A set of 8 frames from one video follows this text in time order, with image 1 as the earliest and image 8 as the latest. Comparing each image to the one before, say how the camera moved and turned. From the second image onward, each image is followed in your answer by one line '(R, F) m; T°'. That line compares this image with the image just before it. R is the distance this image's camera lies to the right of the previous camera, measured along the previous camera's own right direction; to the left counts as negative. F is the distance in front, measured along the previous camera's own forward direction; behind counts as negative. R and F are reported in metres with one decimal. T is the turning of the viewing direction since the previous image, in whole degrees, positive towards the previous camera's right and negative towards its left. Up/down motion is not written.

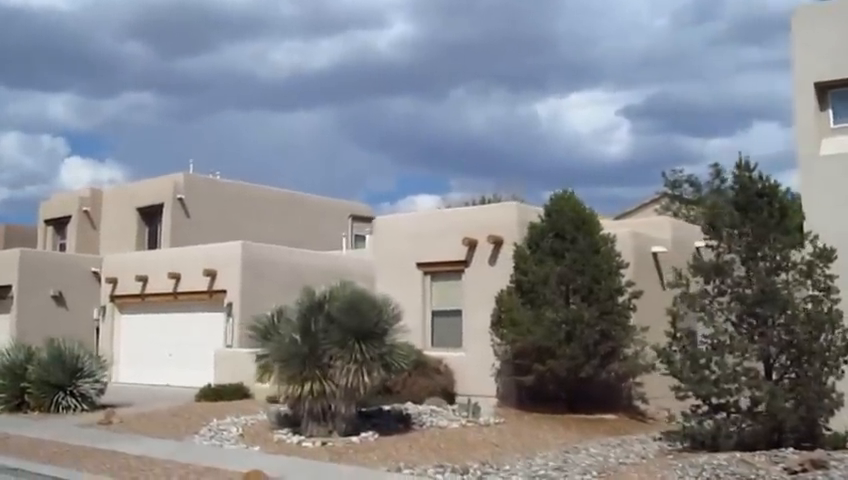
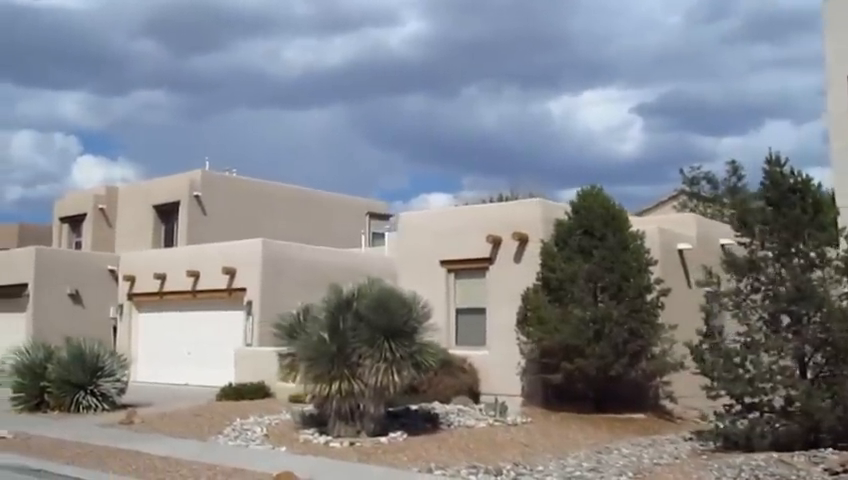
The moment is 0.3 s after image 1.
(-0.4, +0.3) m; -1°
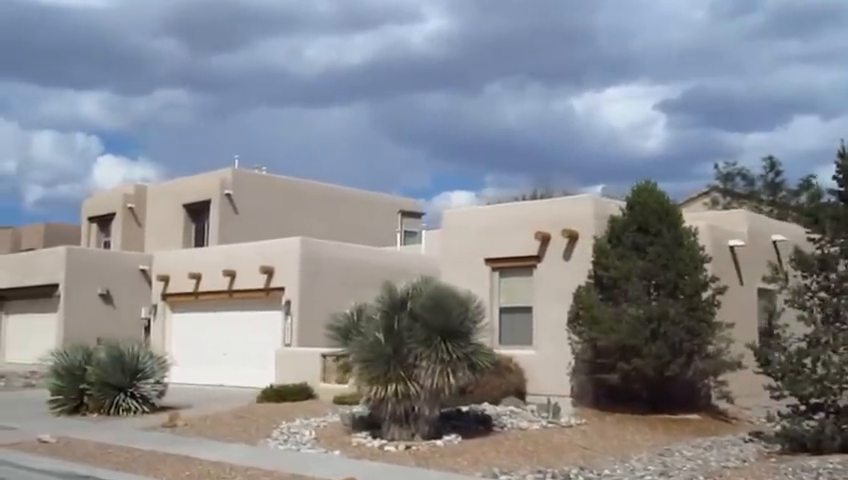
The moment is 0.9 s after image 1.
(-0.8, +0.5) m; -1°
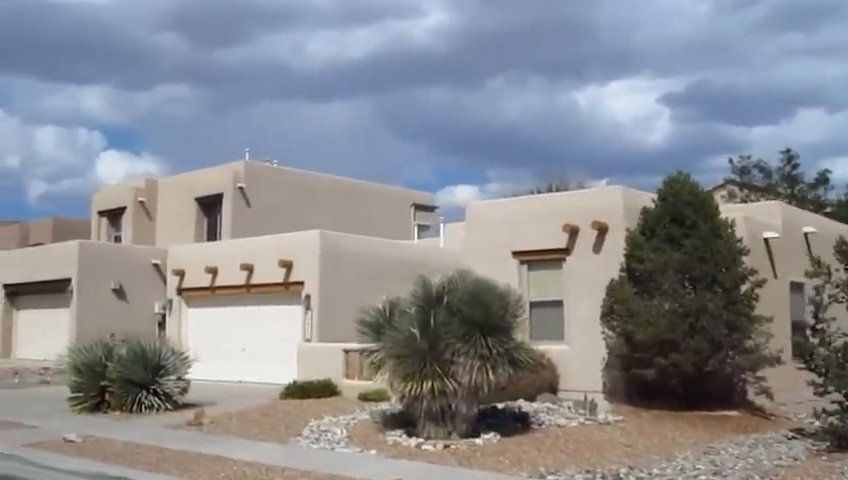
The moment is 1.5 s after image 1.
(-0.8, +0.5) m; 0°
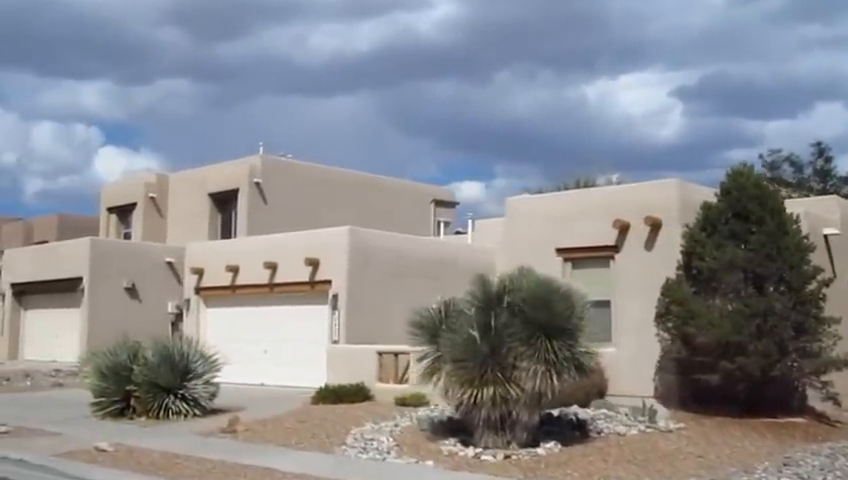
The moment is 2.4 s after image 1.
(-1.2, +1.1) m; +1°
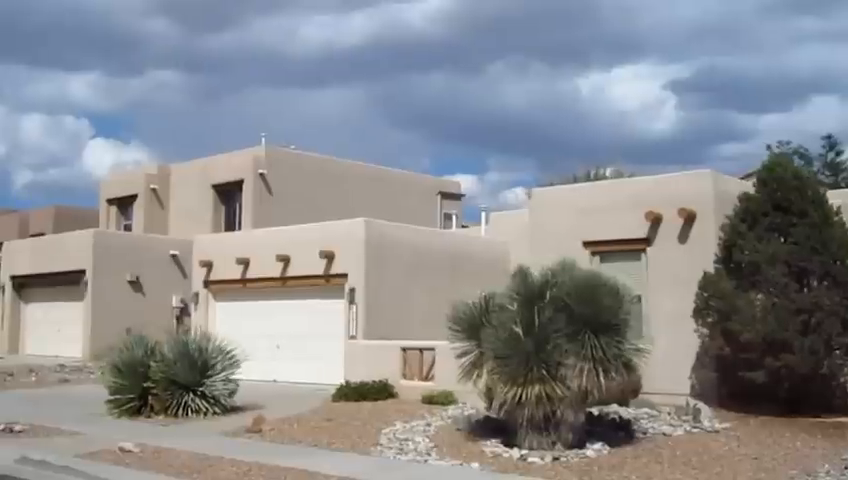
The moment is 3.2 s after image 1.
(-1.0, +0.7) m; +1°
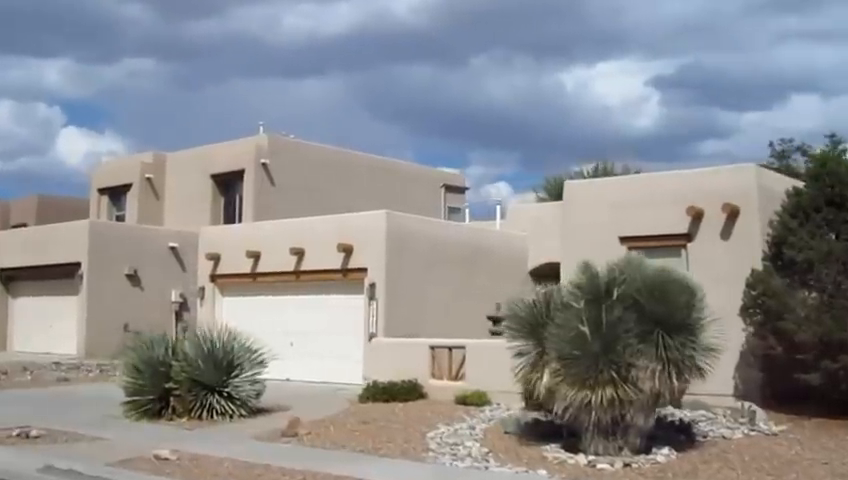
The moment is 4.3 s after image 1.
(-1.6, +1.0) m; +2°
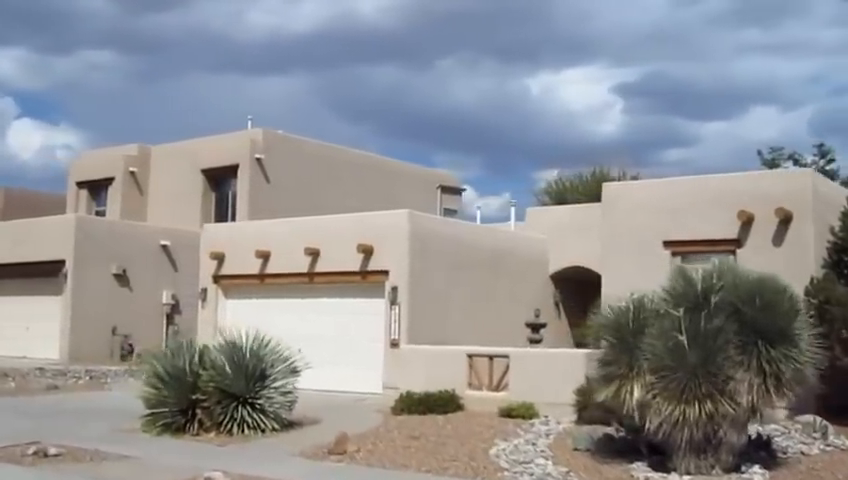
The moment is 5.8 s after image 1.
(-2.1, +1.4) m; +4°
